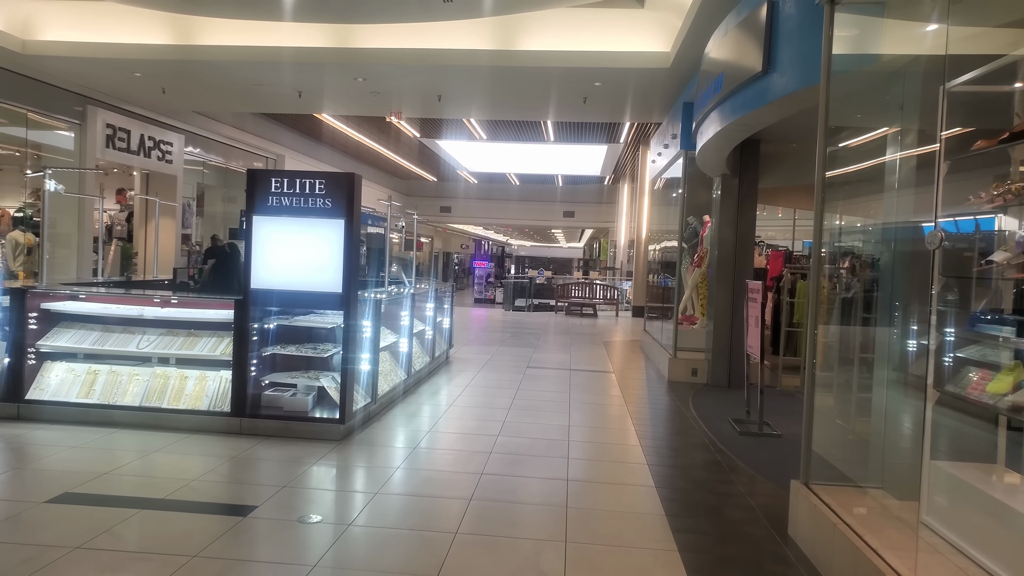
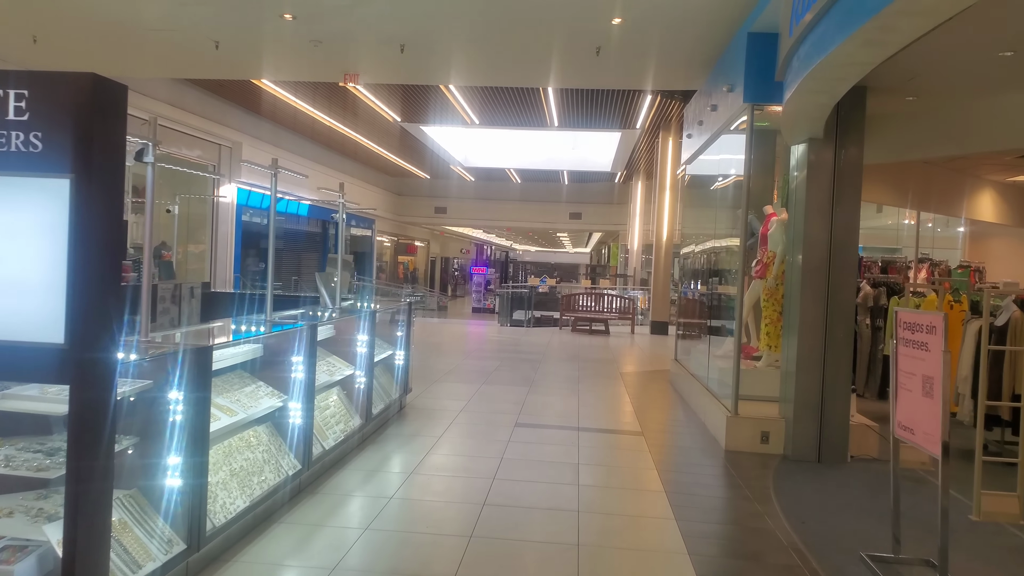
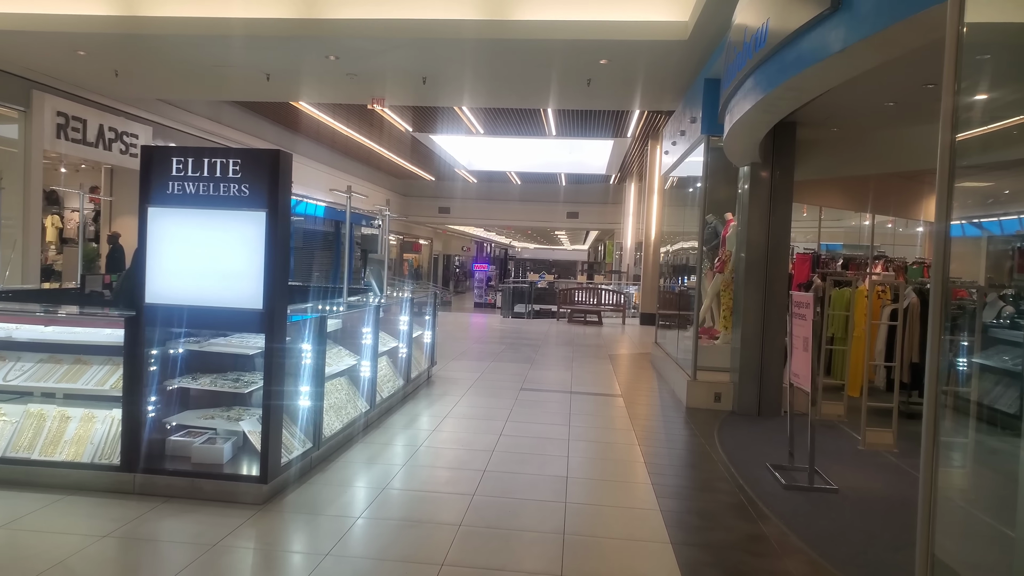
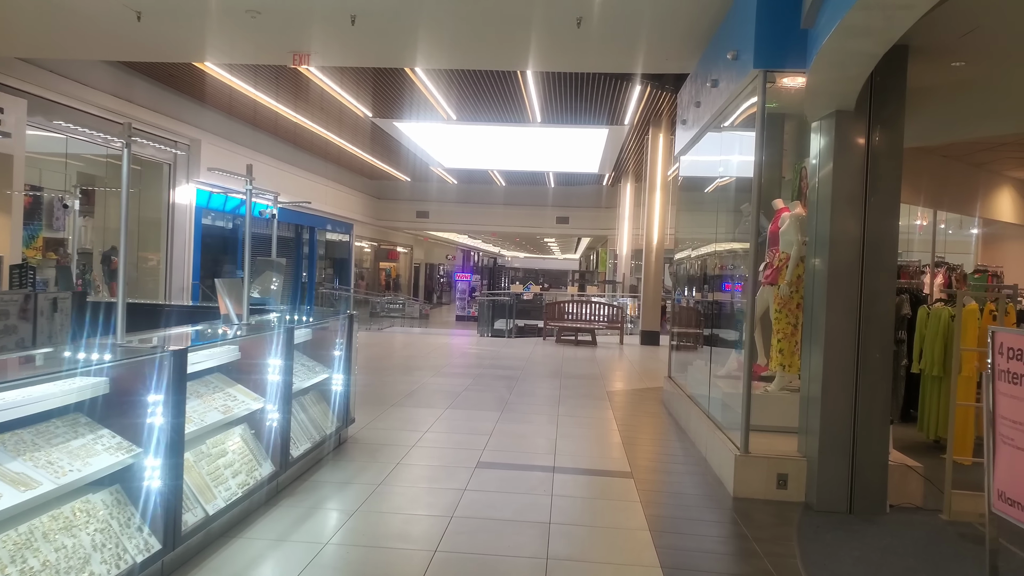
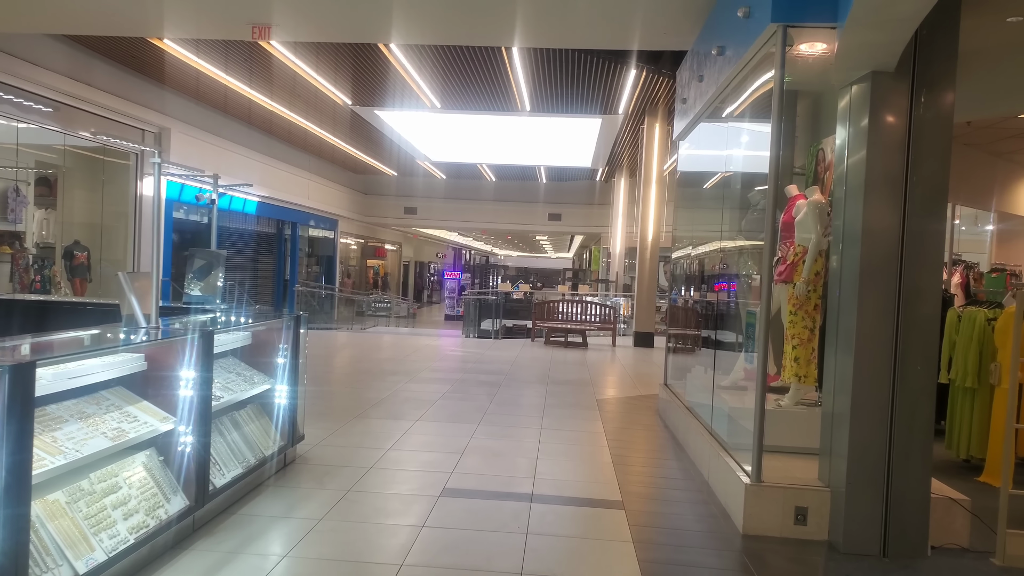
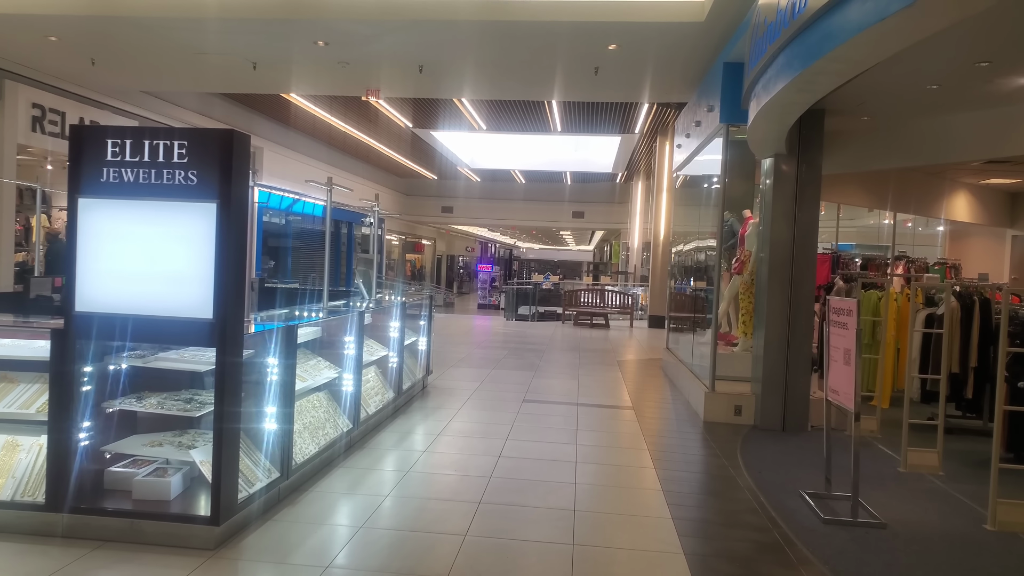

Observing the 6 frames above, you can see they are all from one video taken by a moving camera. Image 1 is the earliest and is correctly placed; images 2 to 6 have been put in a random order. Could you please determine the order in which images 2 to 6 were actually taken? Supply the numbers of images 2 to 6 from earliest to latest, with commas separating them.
3, 6, 2, 4, 5
